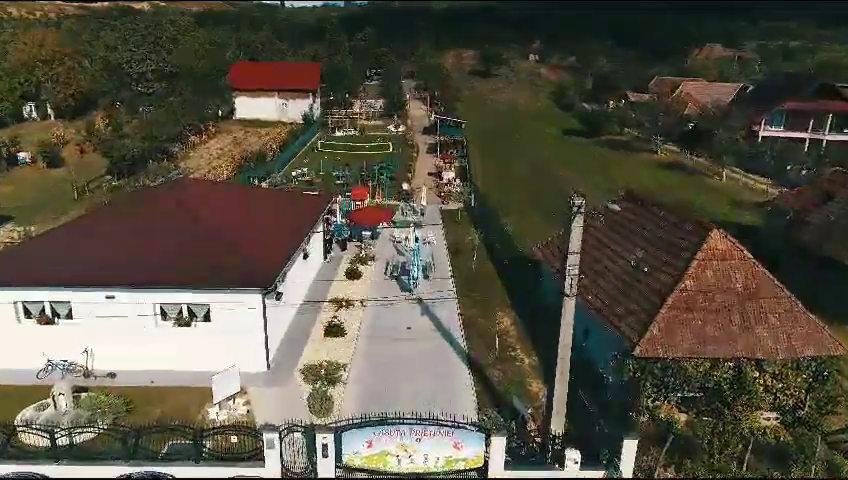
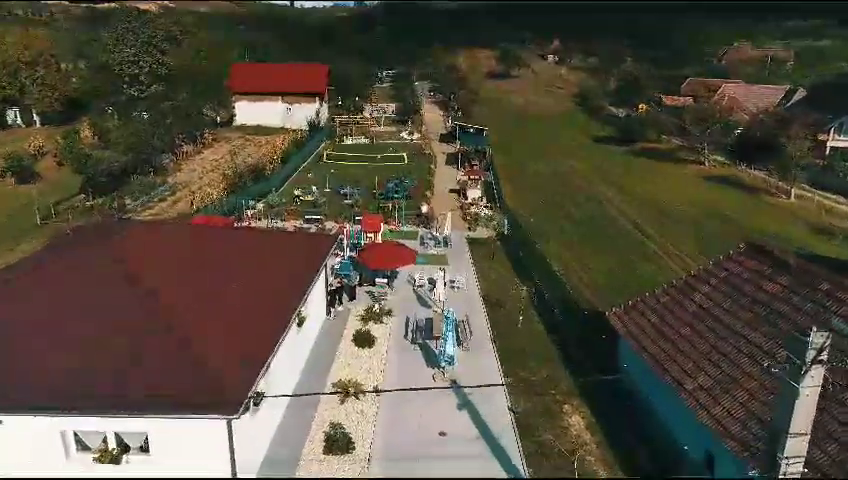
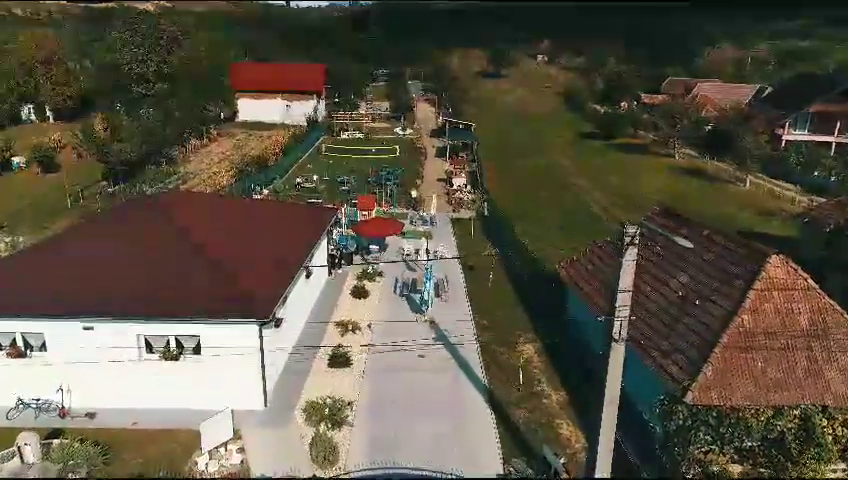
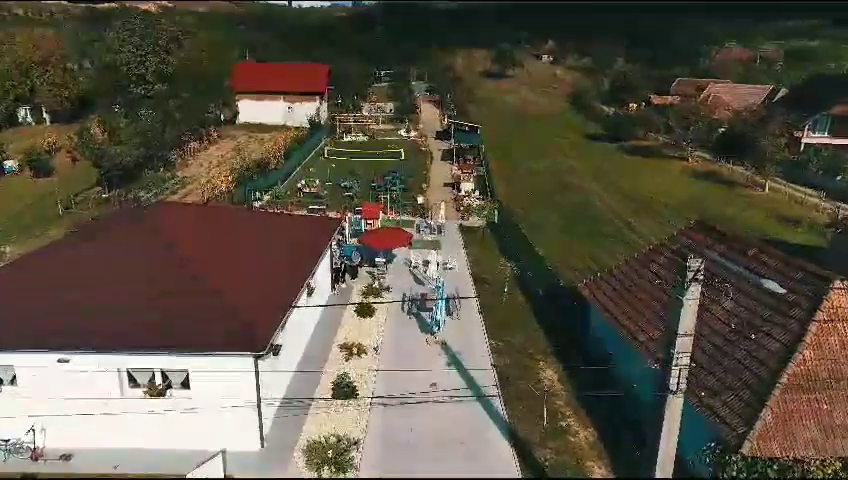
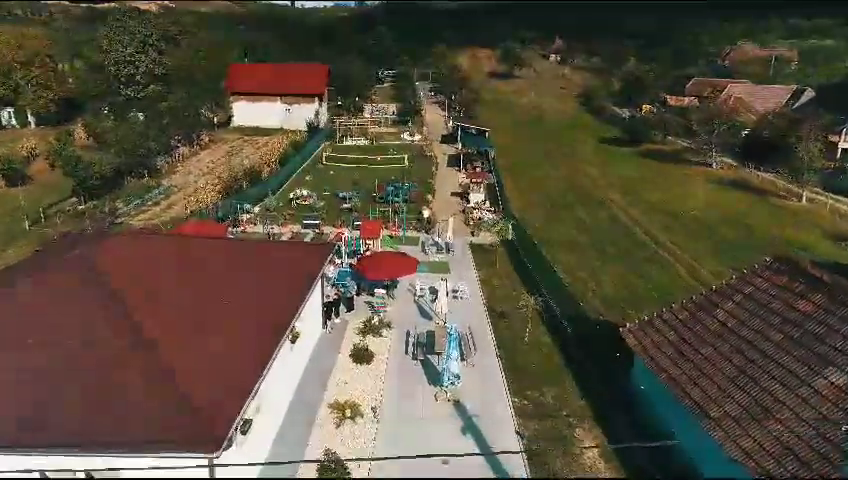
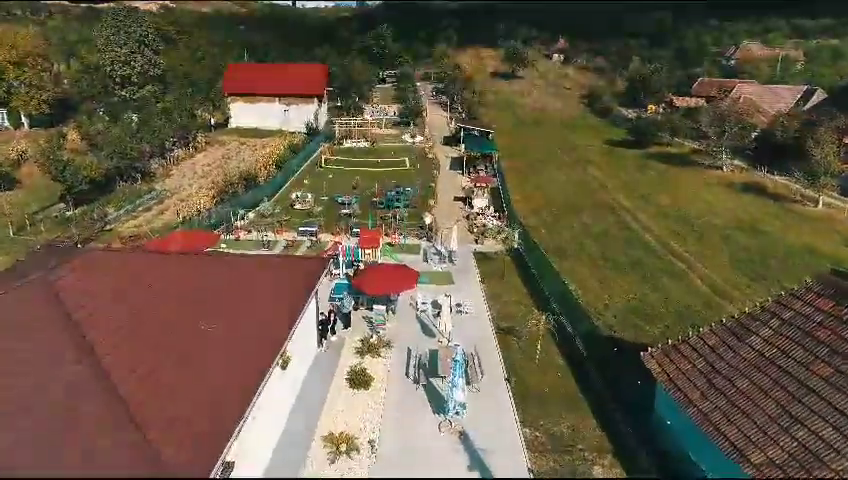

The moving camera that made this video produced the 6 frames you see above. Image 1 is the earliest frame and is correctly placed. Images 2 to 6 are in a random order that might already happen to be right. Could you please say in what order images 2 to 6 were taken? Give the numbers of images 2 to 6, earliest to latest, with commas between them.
3, 4, 2, 5, 6
